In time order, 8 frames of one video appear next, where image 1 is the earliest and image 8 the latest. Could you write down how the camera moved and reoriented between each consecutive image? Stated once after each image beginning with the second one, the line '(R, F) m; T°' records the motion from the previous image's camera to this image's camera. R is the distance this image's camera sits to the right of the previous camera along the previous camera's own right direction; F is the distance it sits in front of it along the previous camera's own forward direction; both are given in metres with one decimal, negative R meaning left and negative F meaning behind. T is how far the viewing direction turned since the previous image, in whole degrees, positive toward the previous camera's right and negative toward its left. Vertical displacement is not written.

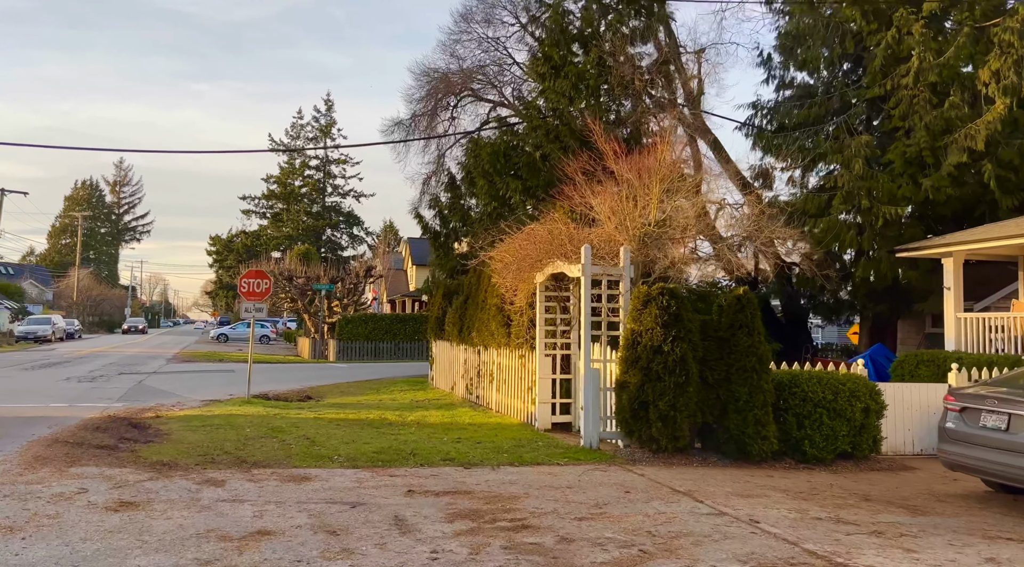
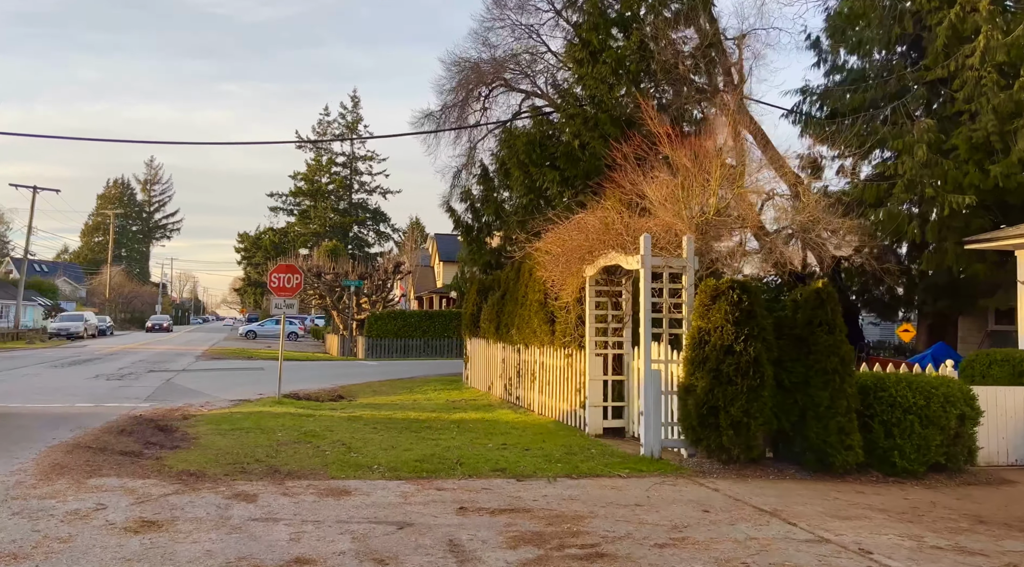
(-0.3, +0.8) m; -2°
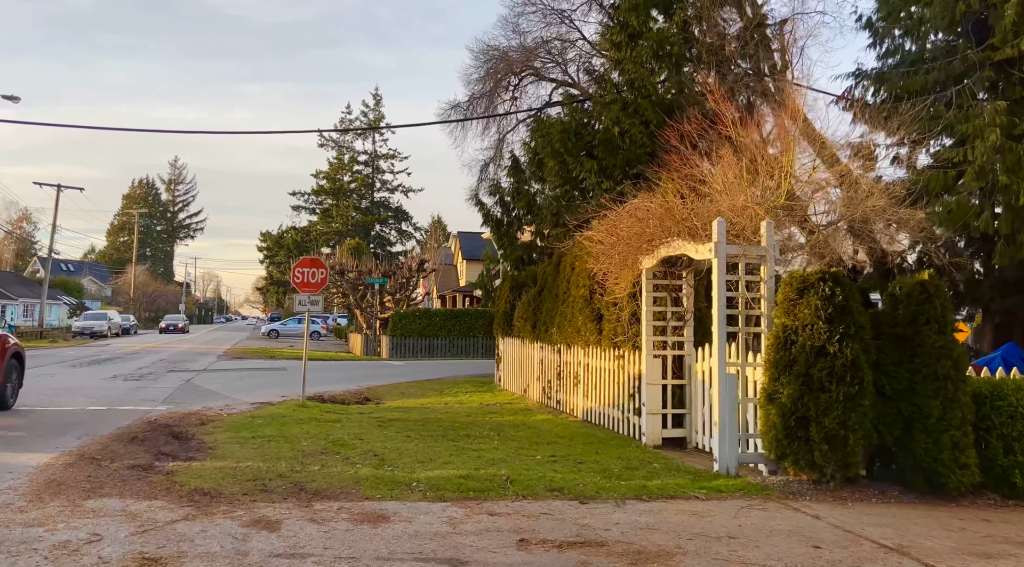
(-0.3, +1.1) m; -1°
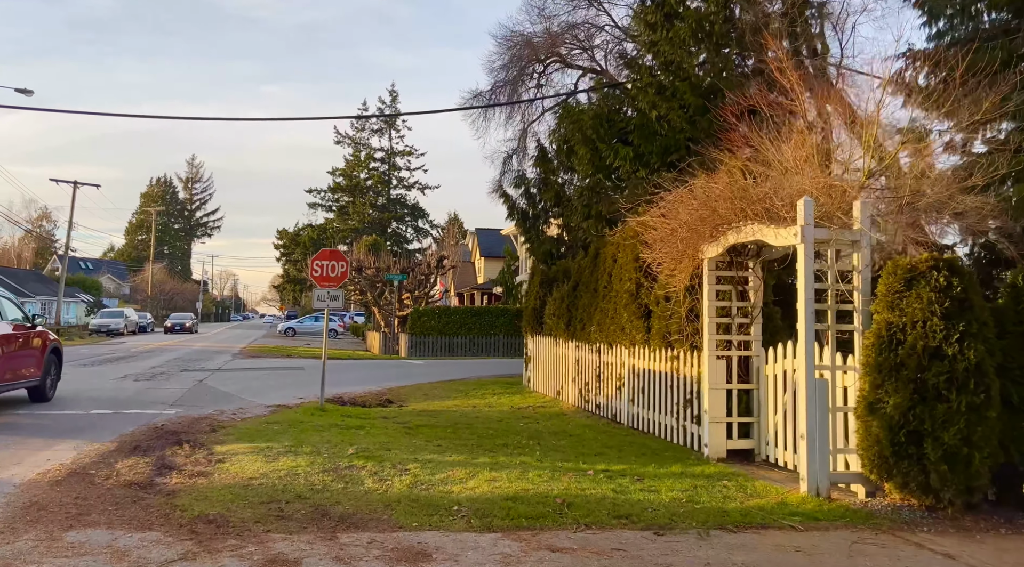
(-0.3, +1.1) m; -1°
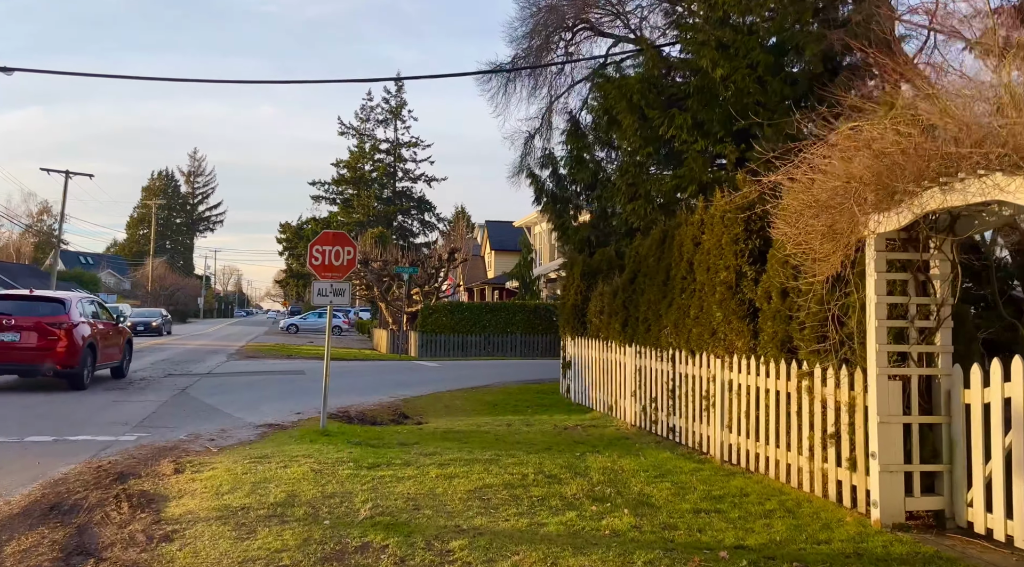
(-0.6, +2.7) m; 0°
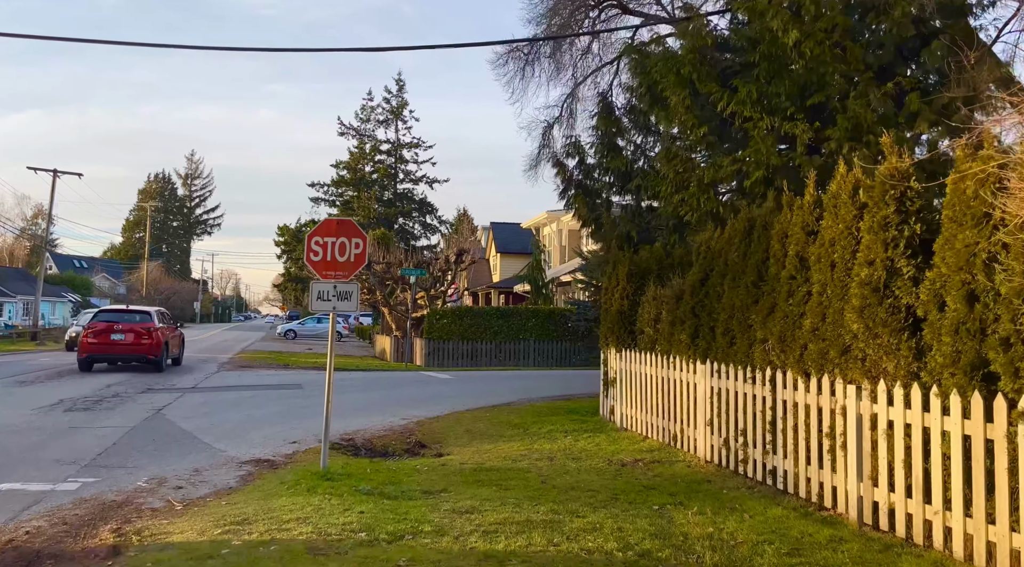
(-0.5, +2.3) m; 0°
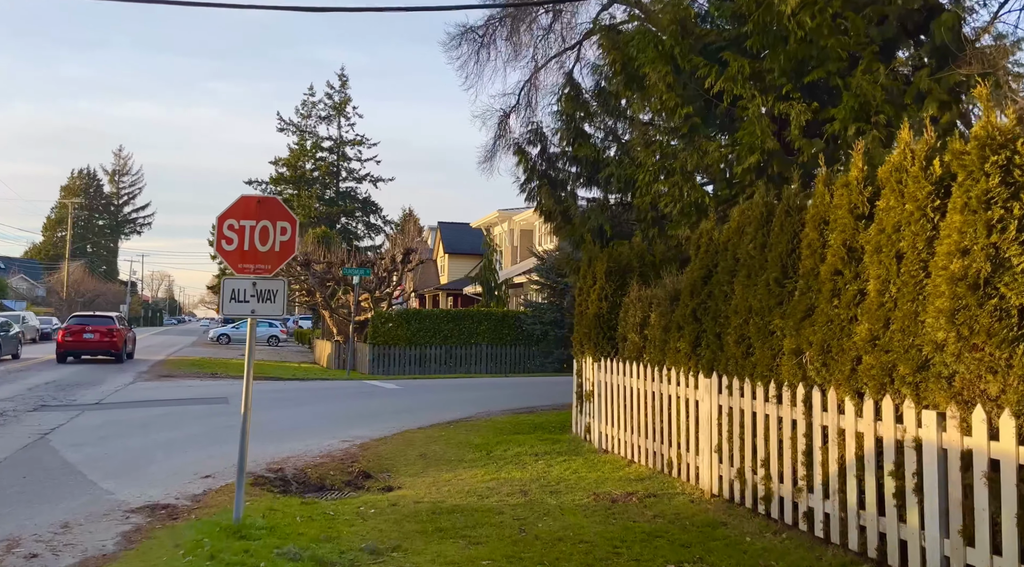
(-0.2, +1.7) m; +4°
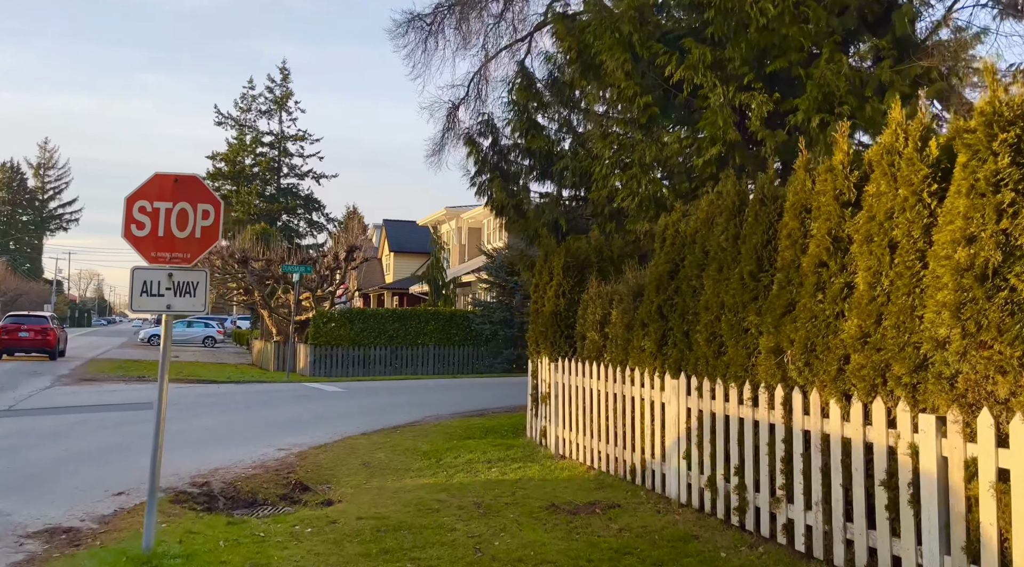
(-0.1, +0.6) m; +4°
